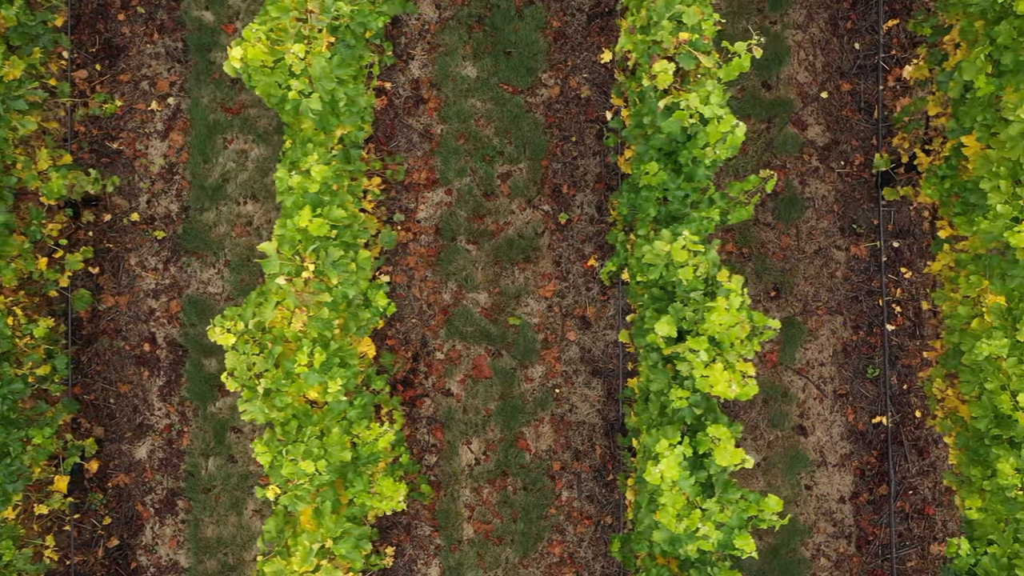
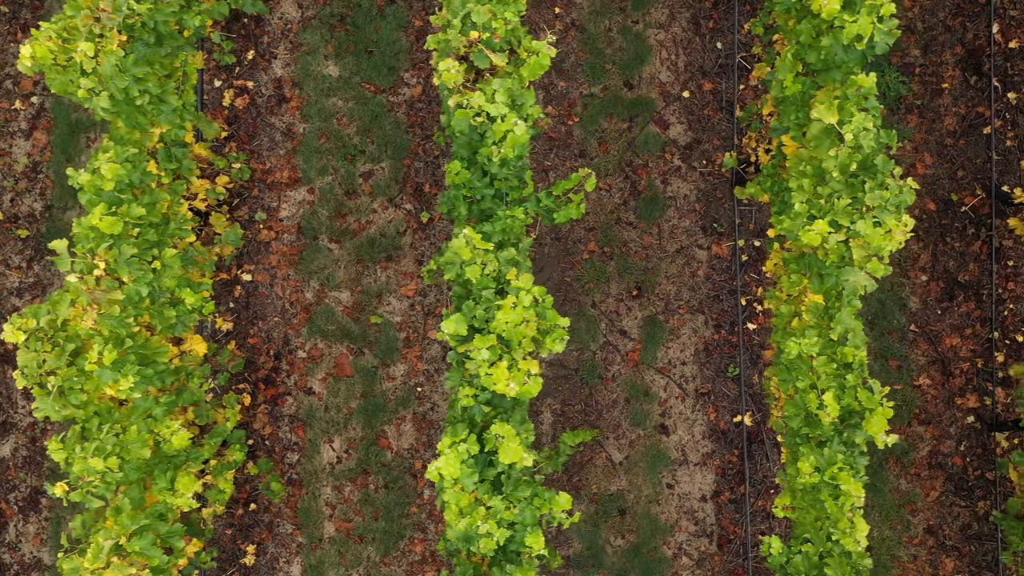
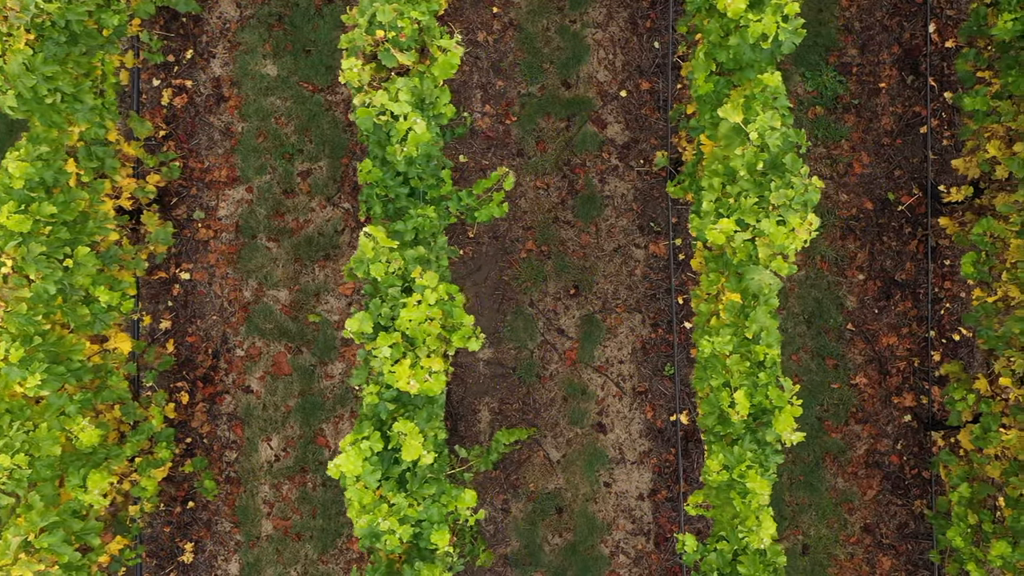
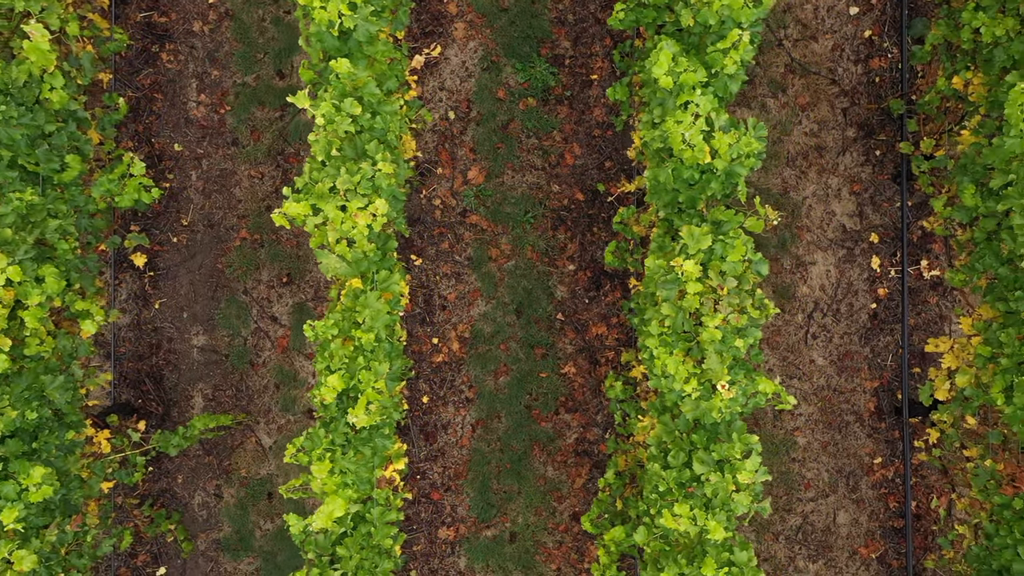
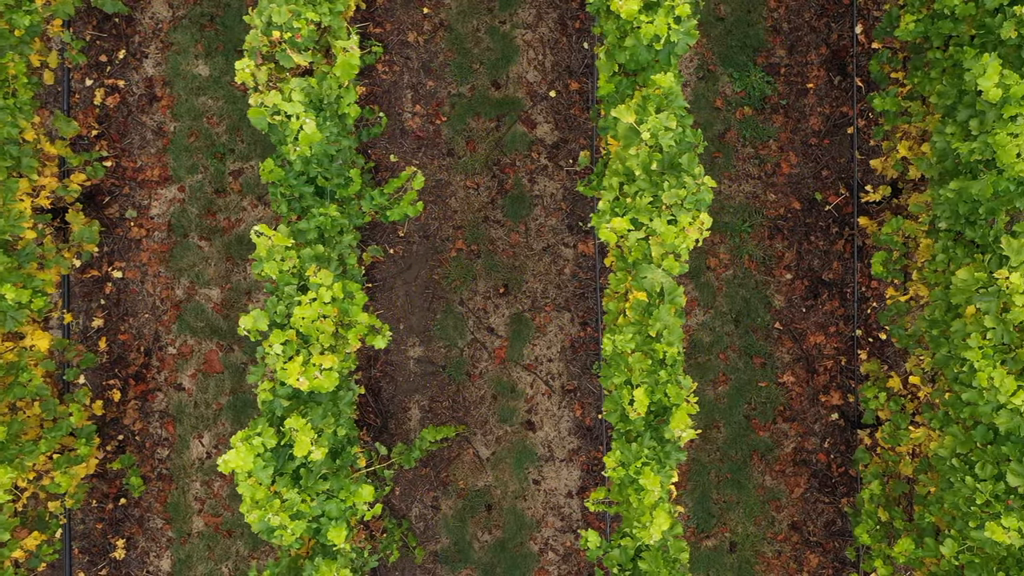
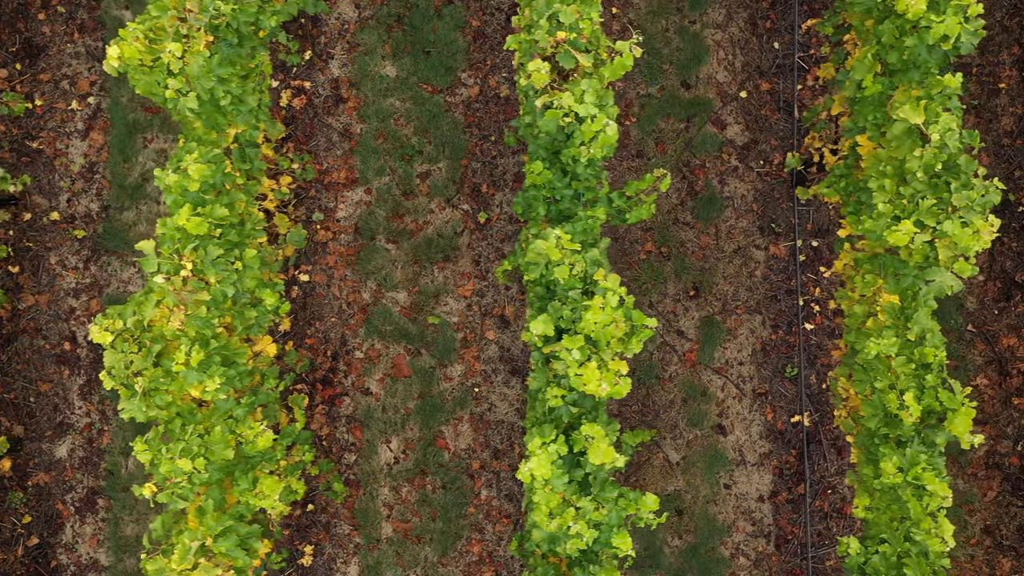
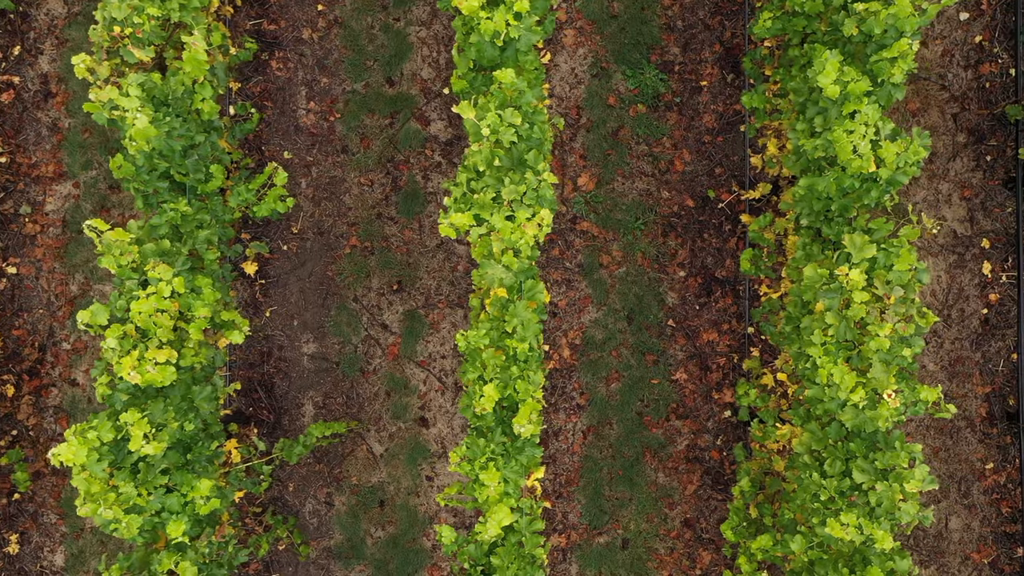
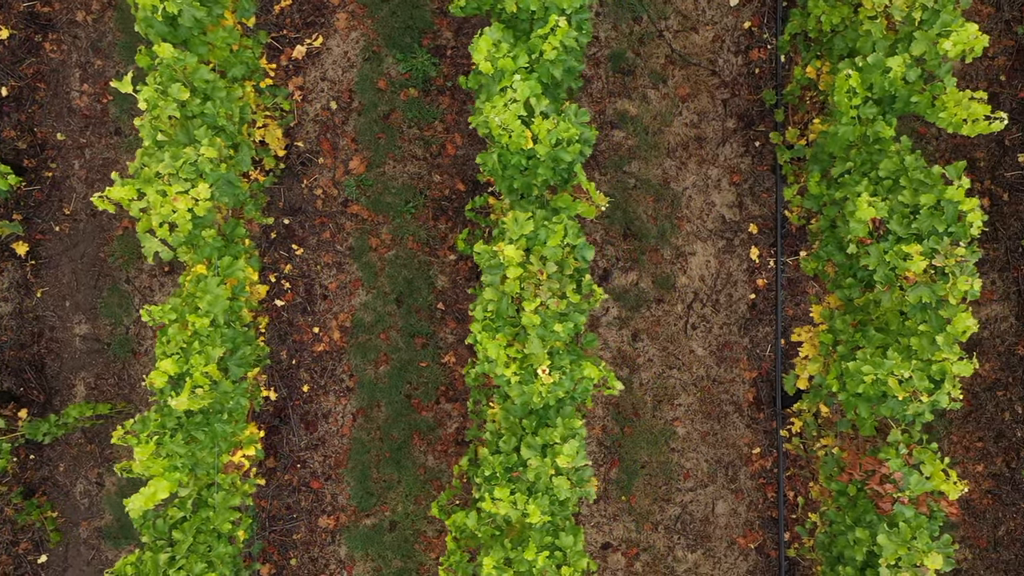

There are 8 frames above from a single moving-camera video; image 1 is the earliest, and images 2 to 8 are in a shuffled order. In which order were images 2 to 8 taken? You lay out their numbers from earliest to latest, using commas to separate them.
6, 2, 3, 5, 7, 4, 8
